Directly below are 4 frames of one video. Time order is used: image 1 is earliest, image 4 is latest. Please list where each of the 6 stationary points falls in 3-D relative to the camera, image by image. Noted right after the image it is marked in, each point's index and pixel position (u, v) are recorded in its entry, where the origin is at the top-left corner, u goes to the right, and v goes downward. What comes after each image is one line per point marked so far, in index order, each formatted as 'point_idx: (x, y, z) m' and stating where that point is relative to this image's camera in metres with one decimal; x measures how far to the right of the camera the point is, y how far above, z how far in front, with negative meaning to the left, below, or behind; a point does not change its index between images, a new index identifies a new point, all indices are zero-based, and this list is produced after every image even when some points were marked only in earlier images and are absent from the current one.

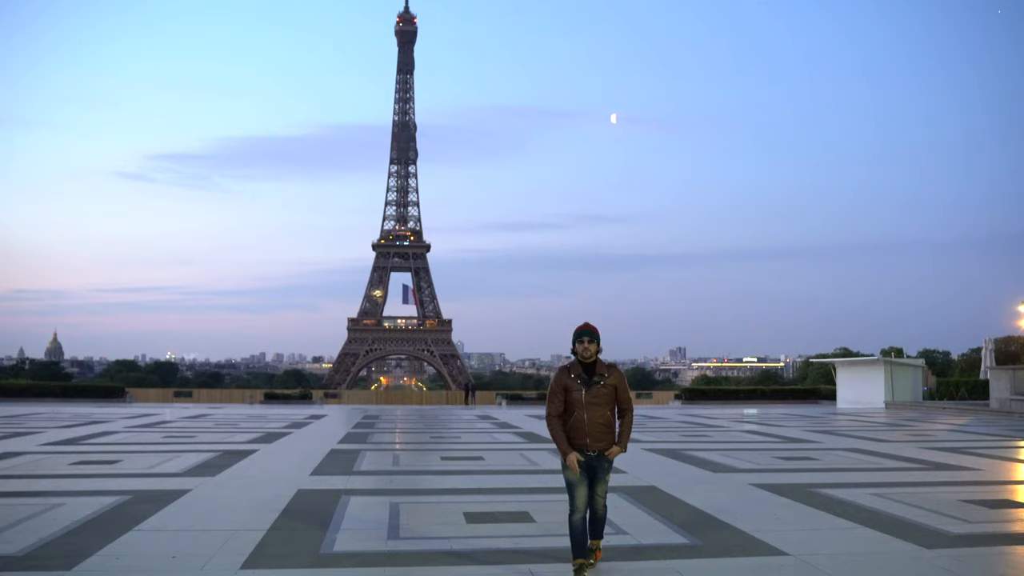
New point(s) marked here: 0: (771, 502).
0: (+2.8, -2.4, +9.1) m
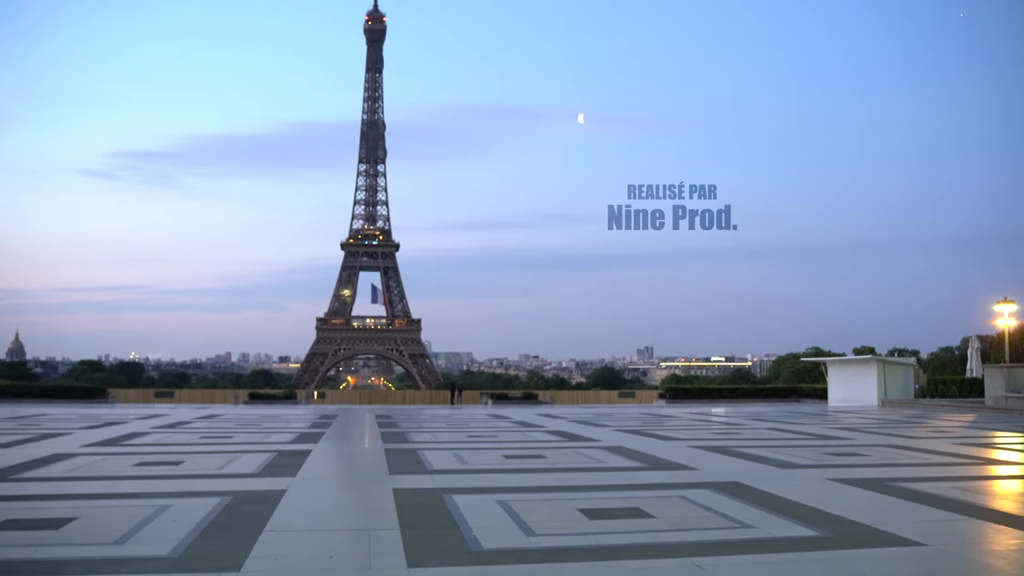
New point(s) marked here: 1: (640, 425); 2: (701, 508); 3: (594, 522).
0: (+4.0, -2.4, +9.4) m
1: (+2.9, -3.2, +19.8) m
2: (+2.0, -2.3, +8.9) m
3: (+0.8, -2.3, +8.2) m
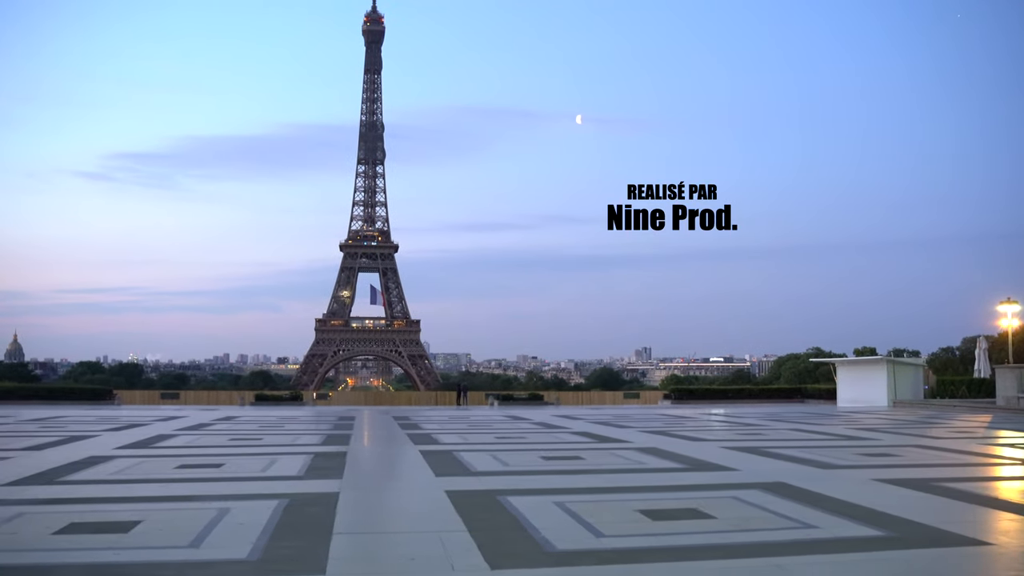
0: (+4.6, -2.4, +9.5) m
1: (+3.5, -3.3, +19.8) m
2: (+2.6, -2.4, +8.9) m
3: (+1.4, -2.3, +8.3) m
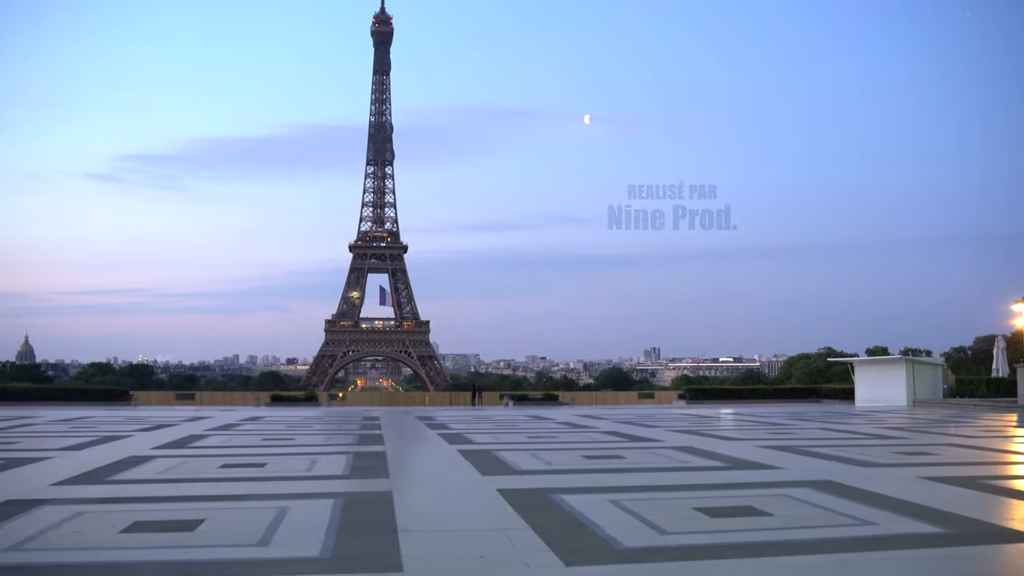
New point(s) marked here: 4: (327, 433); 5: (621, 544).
0: (+5.2, -2.4, +9.5) m
1: (+4.1, -3.3, +19.8) m
2: (+3.2, -2.3, +9.0) m
3: (+2.0, -2.3, +8.3) m
4: (-3.9, -3.1, +17.8) m
5: (+1.0, -2.3, +7.4) m
